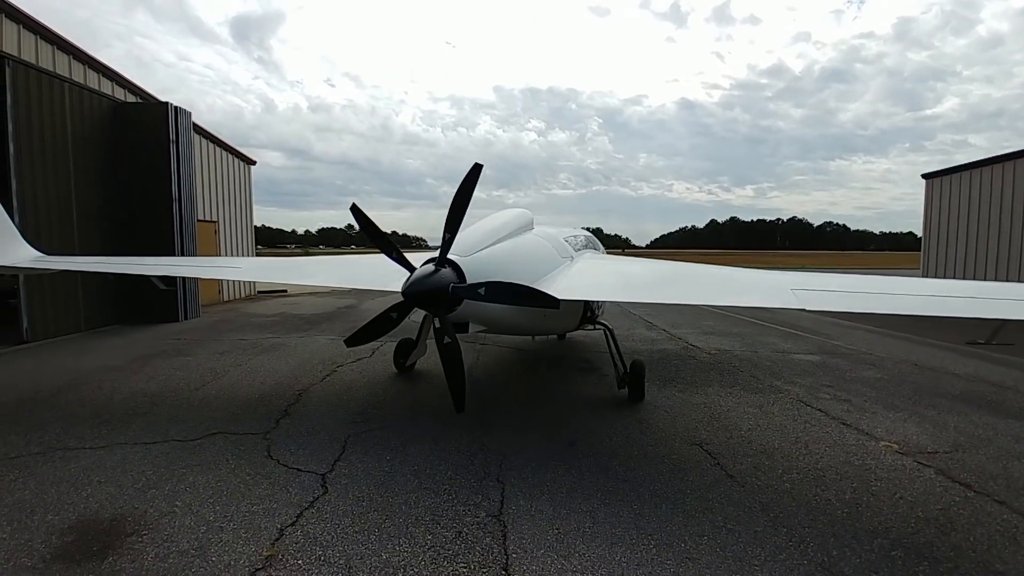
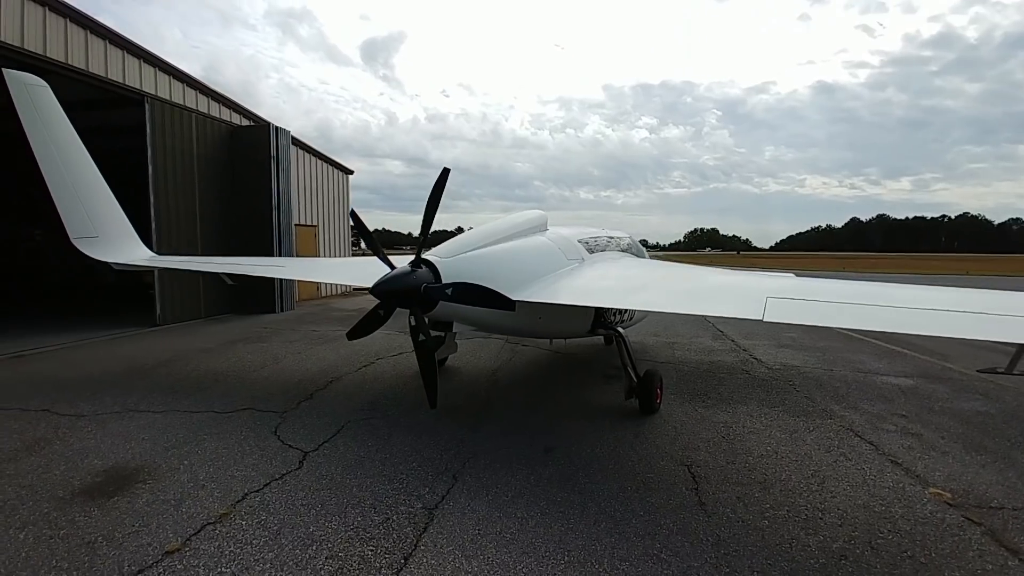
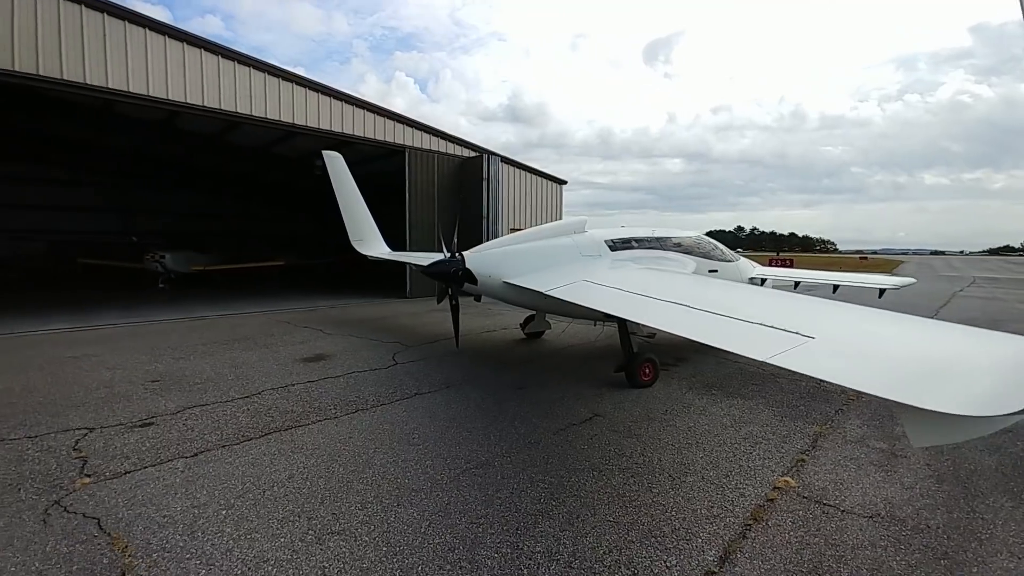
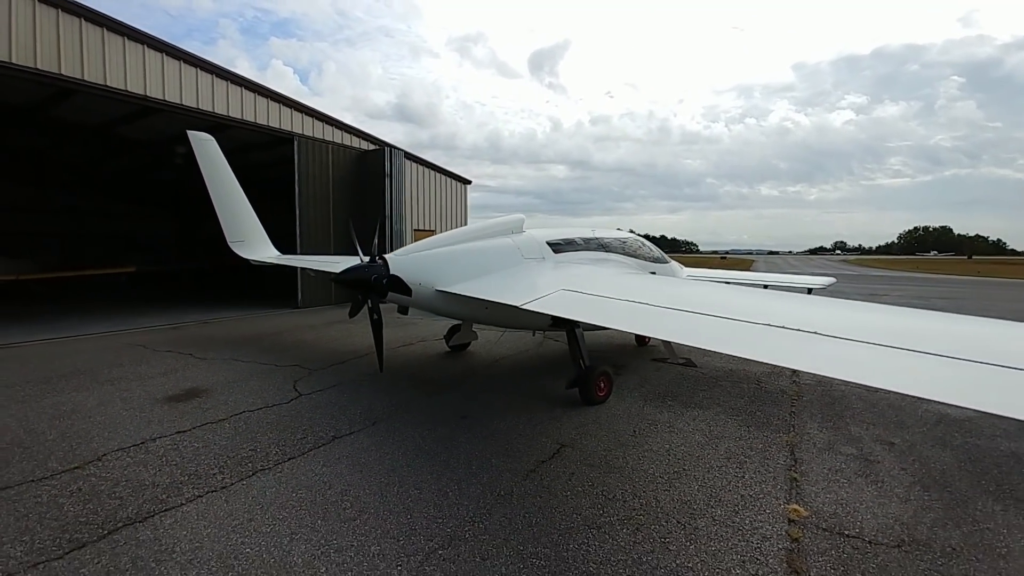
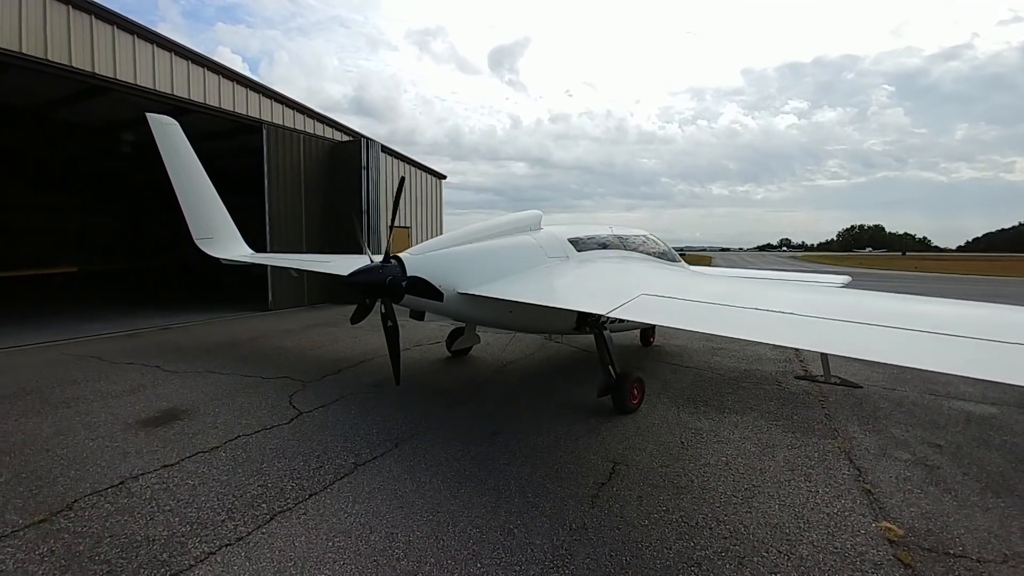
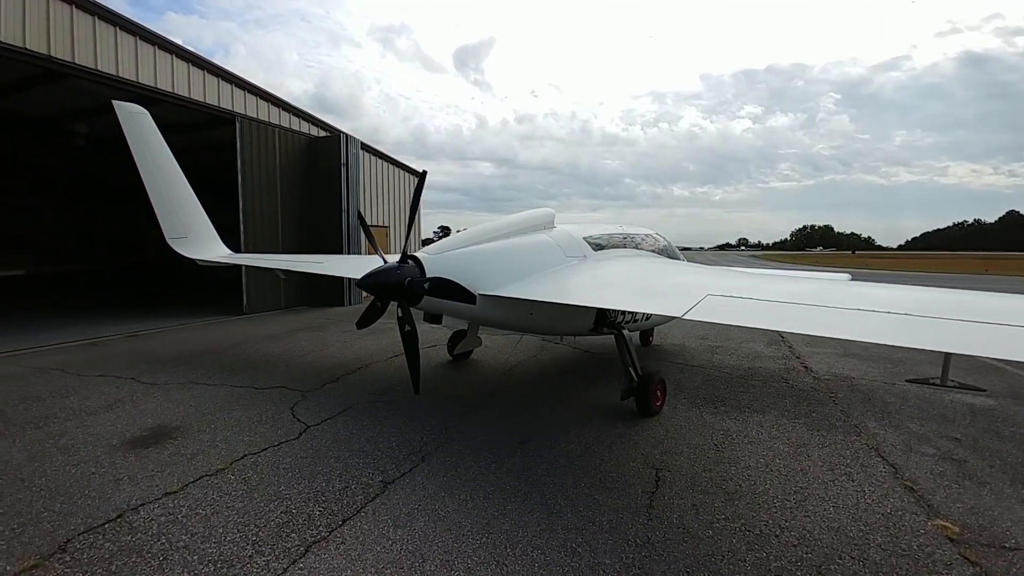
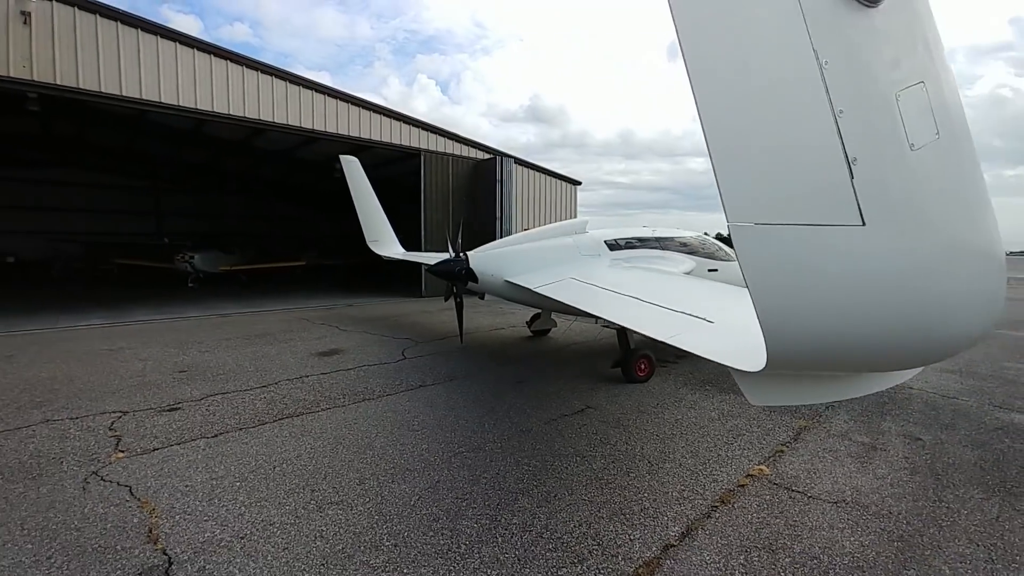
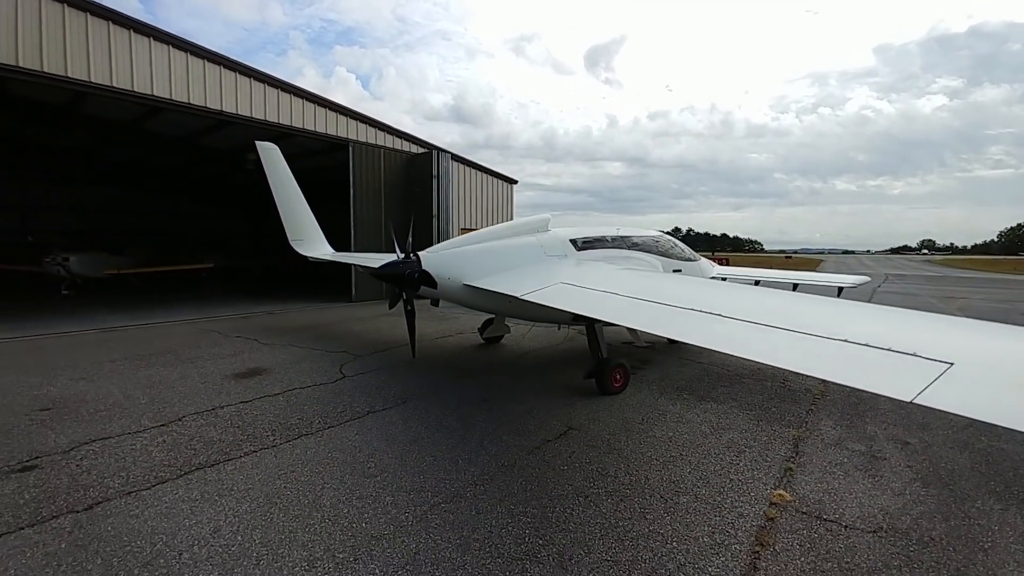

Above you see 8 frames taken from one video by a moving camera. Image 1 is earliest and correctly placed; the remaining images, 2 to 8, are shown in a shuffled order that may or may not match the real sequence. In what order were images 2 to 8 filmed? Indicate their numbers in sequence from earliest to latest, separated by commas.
2, 6, 5, 4, 8, 3, 7
